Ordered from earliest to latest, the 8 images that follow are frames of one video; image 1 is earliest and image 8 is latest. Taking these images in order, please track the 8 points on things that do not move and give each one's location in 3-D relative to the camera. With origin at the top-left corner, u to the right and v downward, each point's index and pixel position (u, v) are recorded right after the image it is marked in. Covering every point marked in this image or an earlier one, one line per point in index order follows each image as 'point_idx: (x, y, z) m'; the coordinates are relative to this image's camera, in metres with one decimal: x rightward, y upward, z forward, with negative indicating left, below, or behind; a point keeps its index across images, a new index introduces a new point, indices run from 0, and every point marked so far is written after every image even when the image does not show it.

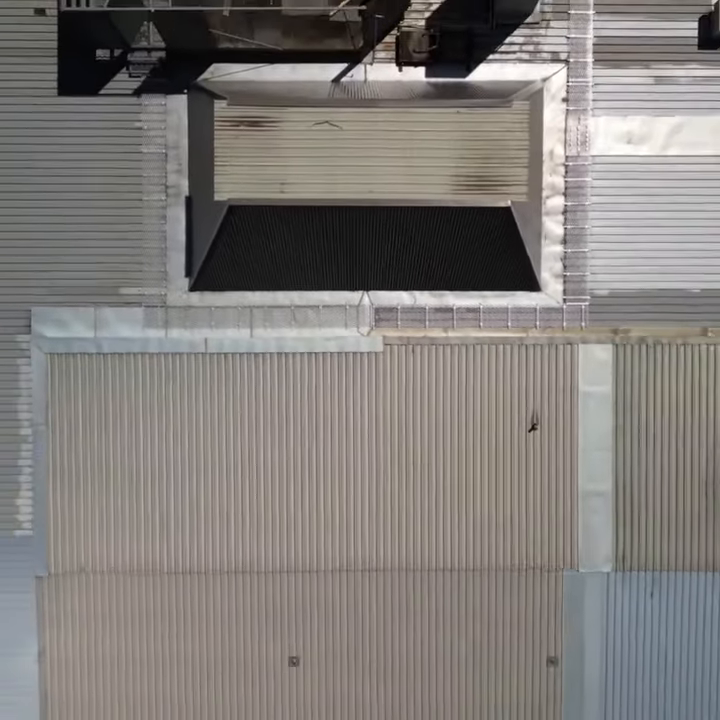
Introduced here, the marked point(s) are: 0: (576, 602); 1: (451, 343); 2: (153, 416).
0: (+2.3, -2.5, +7.2) m
1: (+1.0, +0.2, +7.1) m
2: (-2.2, -0.6, +7.2) m
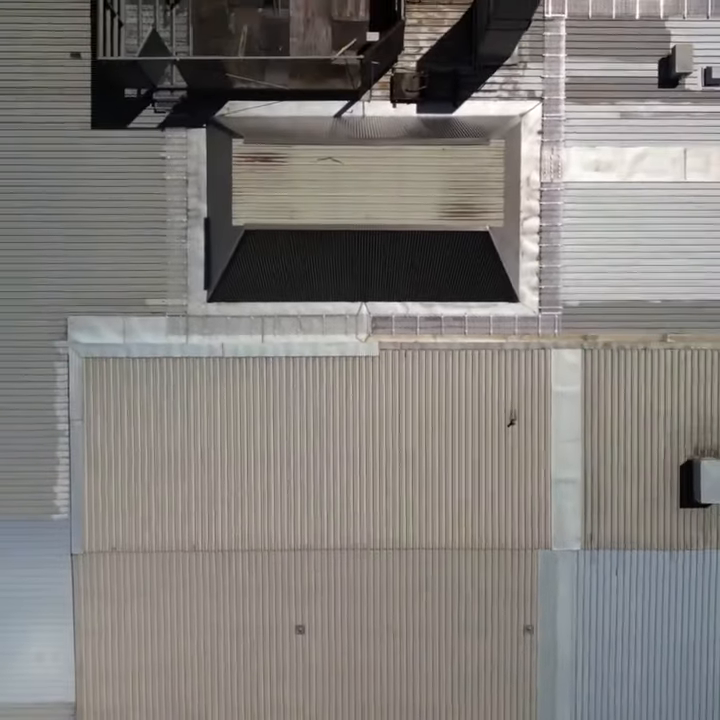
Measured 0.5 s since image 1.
0: (+2.3, -2.6, +8.1) m
1: (+1.0, +0.1, +8.1) m
2: (-2.2, -0.6, +8.1) m
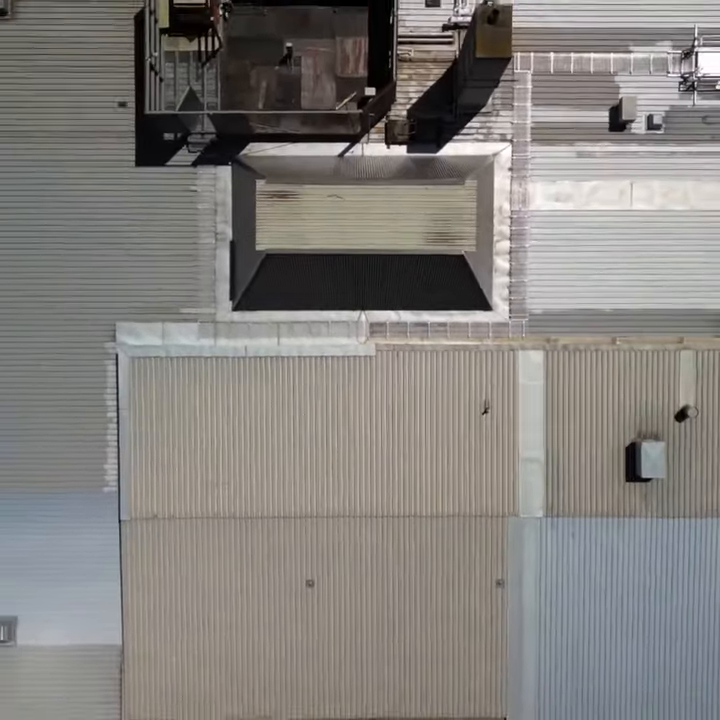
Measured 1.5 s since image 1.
0: (+2.3, -2.5, +9.7) m
1: (+1.0, +0.1, +9.7) m
2: (-2.2, -0.6, +9.7) m
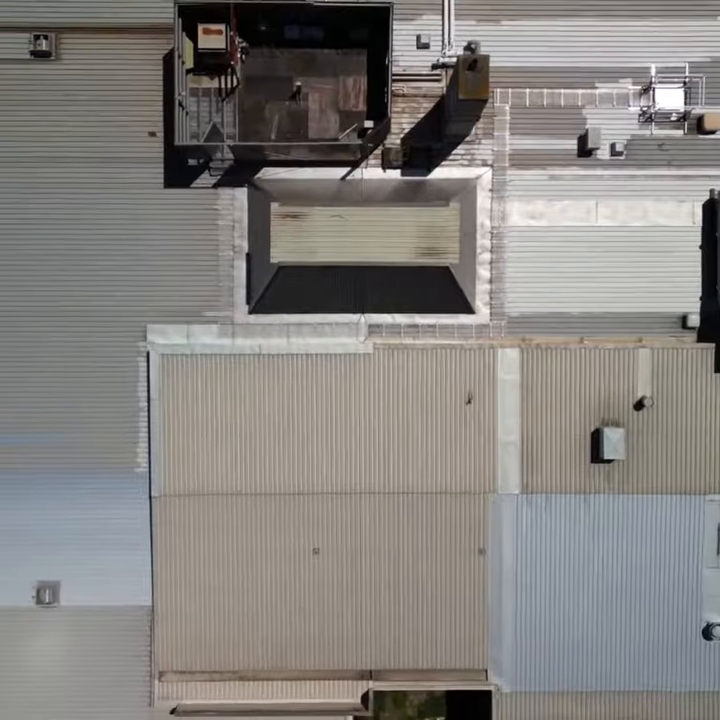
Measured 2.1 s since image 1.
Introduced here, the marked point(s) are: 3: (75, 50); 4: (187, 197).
0: (+2.3, -2.5, +11.2) m
1: (+1.0, +0.2, +11.1) m
2: (-2.2, -0.5, +11.2) m
3: (-4.8, +5.3, +11.5) m
4: (-2.9, +2.8, +11.4) m
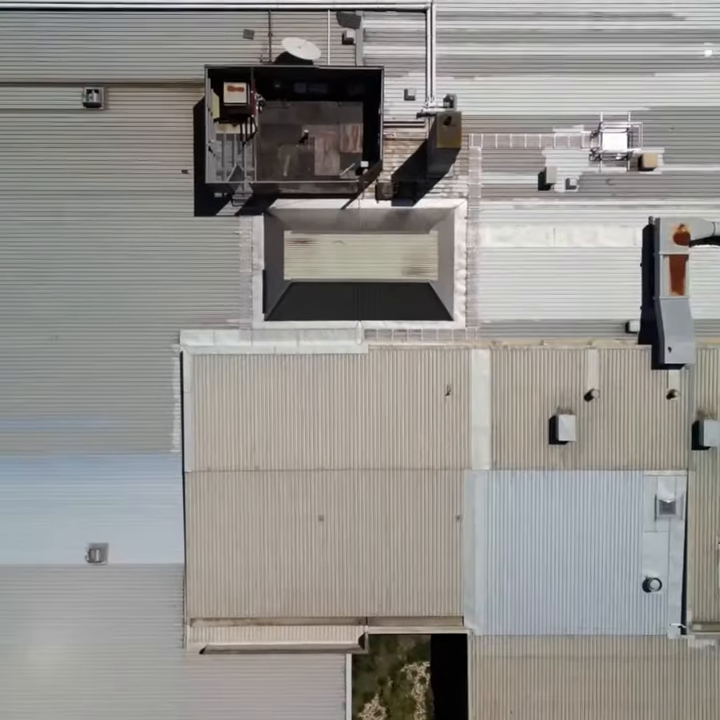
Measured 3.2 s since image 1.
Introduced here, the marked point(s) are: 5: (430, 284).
0: (+2.2, -2.5, +13.5) m
1: (+0.9, +0.2, +13.4) m
2: (-2.3, -0.5, +13.5) m
3: (-4.9, +5.3, +13.8) m
4: (-3.0, +2.8, +13.7) m
5: (+1.4, +1.5, +13.6) m
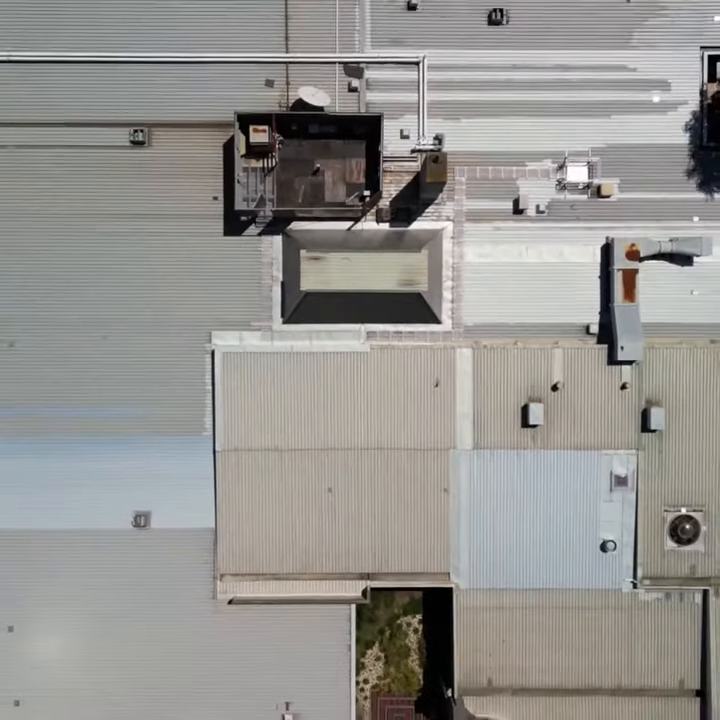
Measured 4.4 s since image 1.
0: (+2.3, -2.4, +16.0) m
1: (+1.0, +0.3, +16.0) m
2: (-2.2, -0.5, +16.1) m
3: (-4.8, +5.3, +16.4) m
4: (-2.9, +2.8, +16.3) m
5: (+1.4, +1.6, +16.1) m
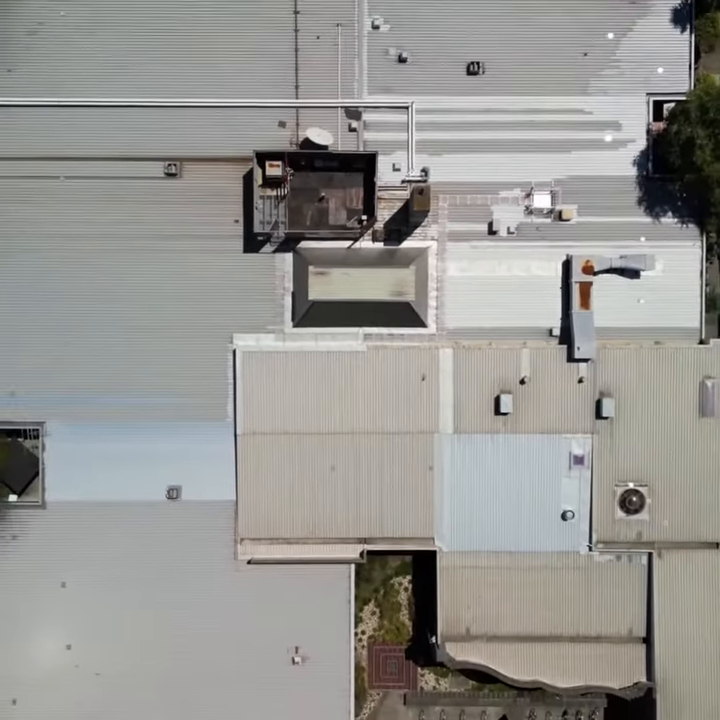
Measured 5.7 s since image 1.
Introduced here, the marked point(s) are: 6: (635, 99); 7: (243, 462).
0: (+2.2, -2.4, +19.0) m
1: (+0.9, +0.3, +19.0) m
2: (-2.3, -0.4, +19.1) m
3: (-4.9, +5.4, +19.4) m
4: (-2.9, +2.9, +19.3) m
5: (+1.4, +1.6, +19.1) m
6: (+7.7, +7.4, +19.1) m
7: (-3.3, -2.9, +19.2) m
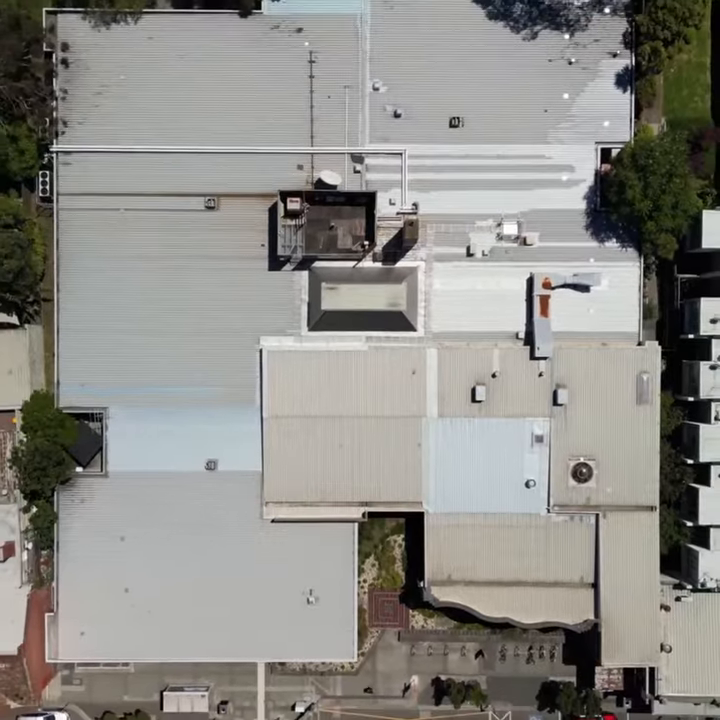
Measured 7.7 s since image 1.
0: (+2.3, -2.3, +23.5) m
1: (+1.0, +0.4, +23.5) m
2: (-2.2, -0.3, +23.6) m
3: (-4.8, +5.5, +23.9) m
4: (-2.9, +3.0, +23.9) m
5: (+1.5, +1.7, +23.6) m
6: (+7.9, +7.4, +23.6) m
7: (-3.2, -2.8, +23.7) m
